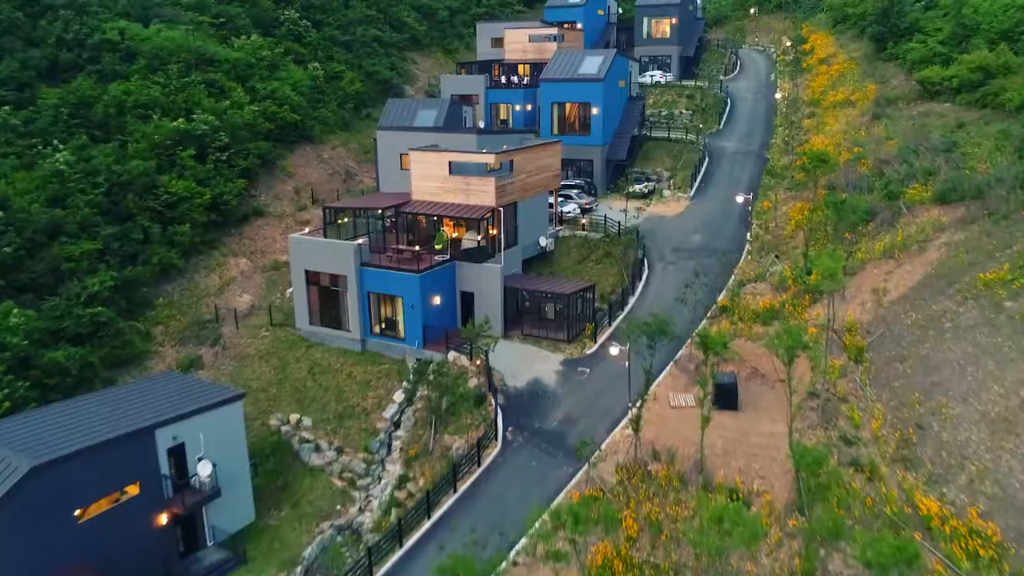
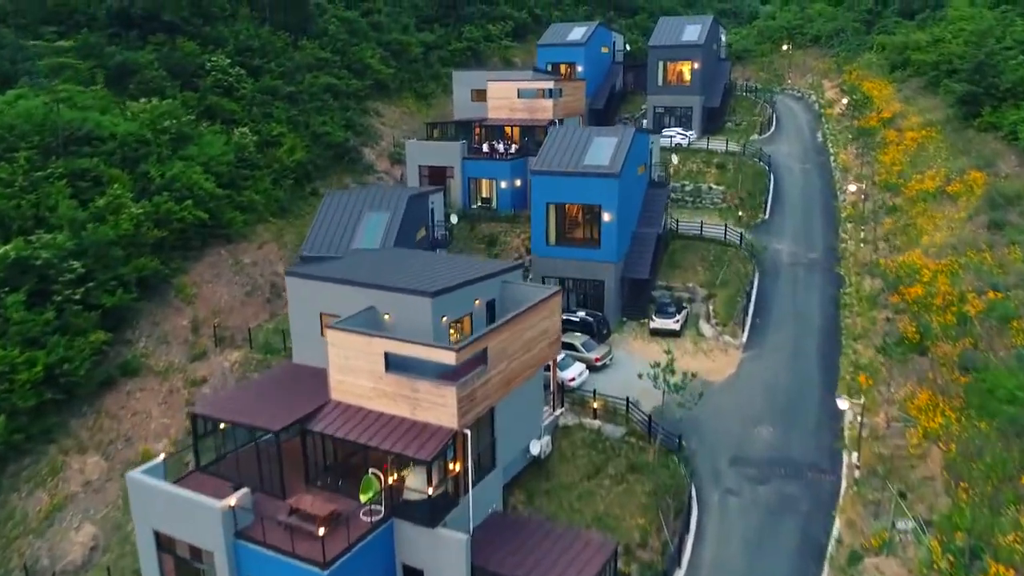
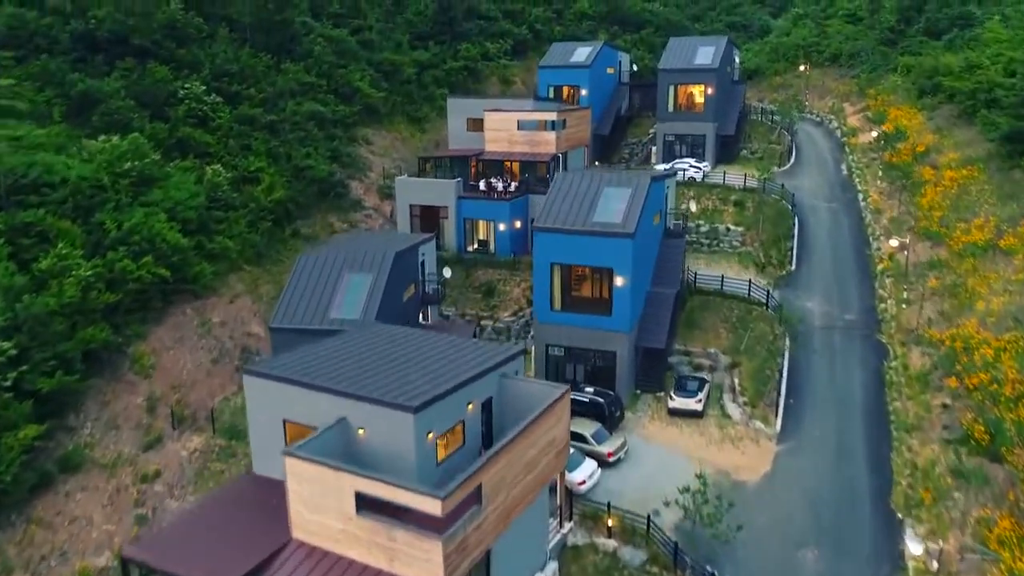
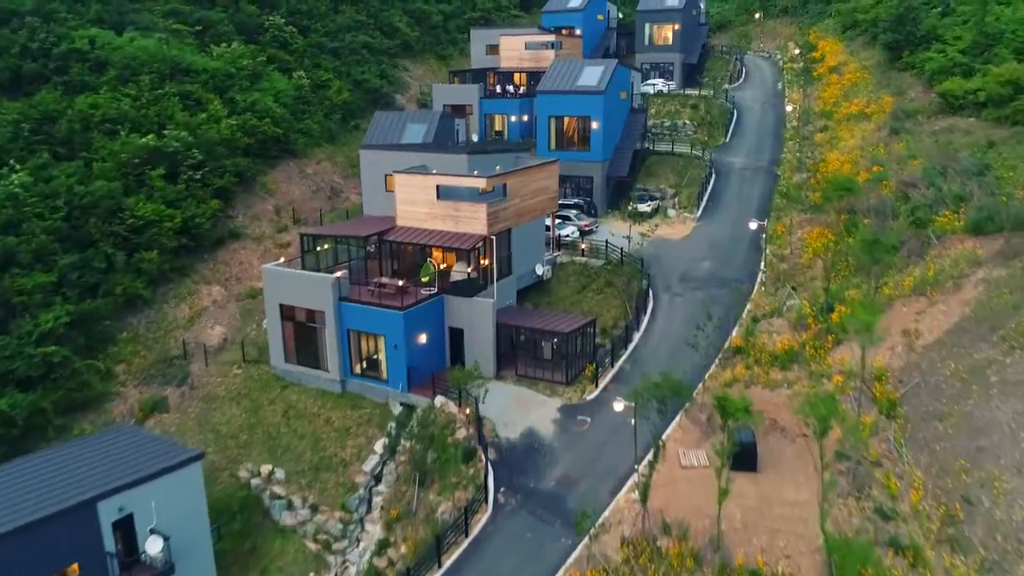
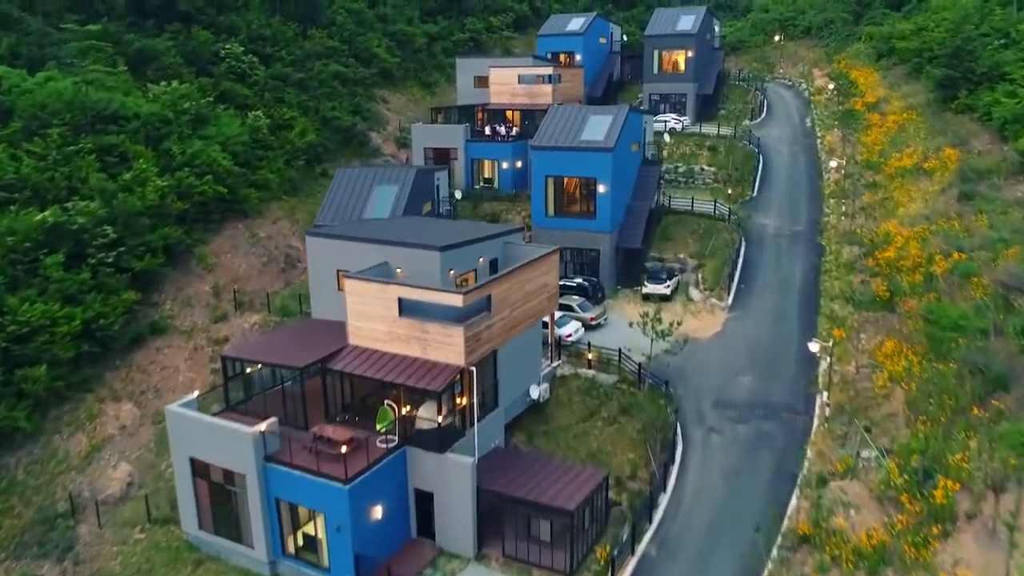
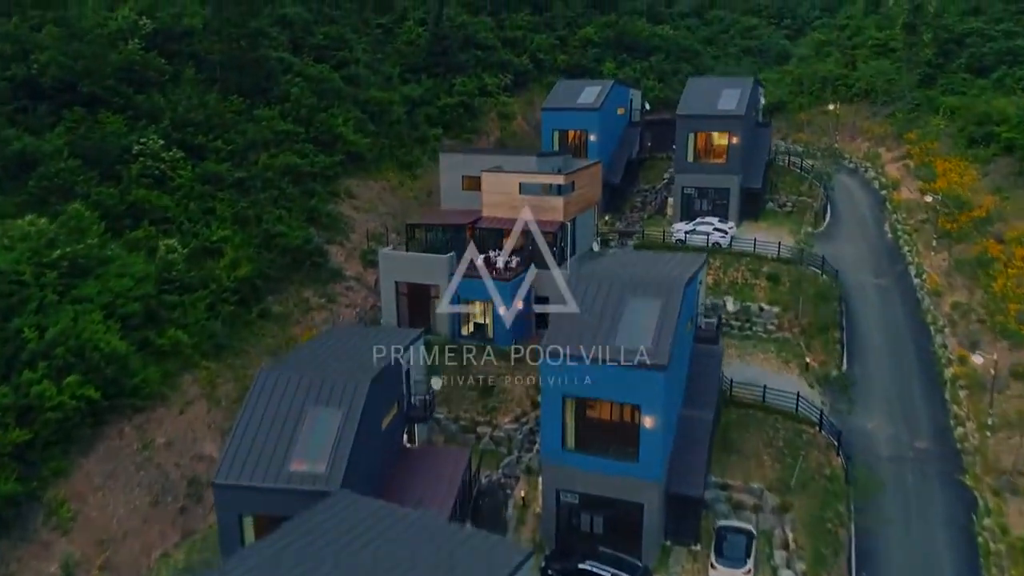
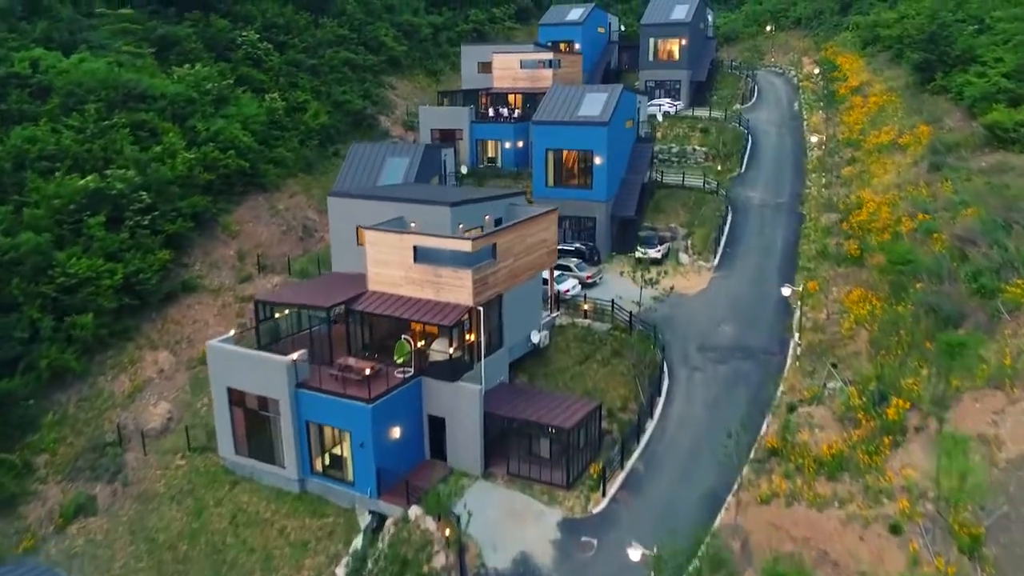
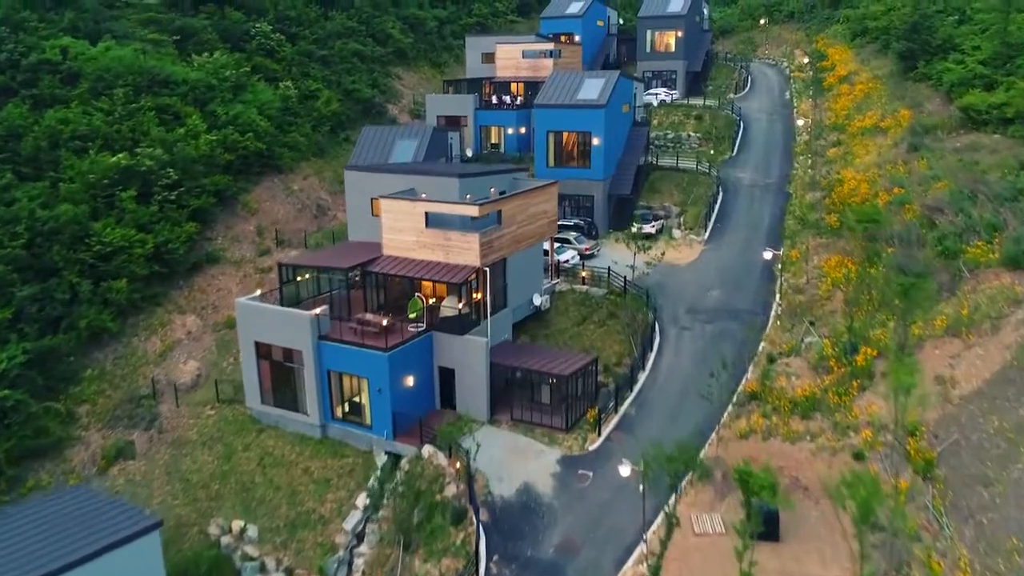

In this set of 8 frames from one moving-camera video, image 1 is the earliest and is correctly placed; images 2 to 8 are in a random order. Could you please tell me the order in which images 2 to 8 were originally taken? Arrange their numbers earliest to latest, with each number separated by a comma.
4, 8, 7, 5, 2, 3, 6
